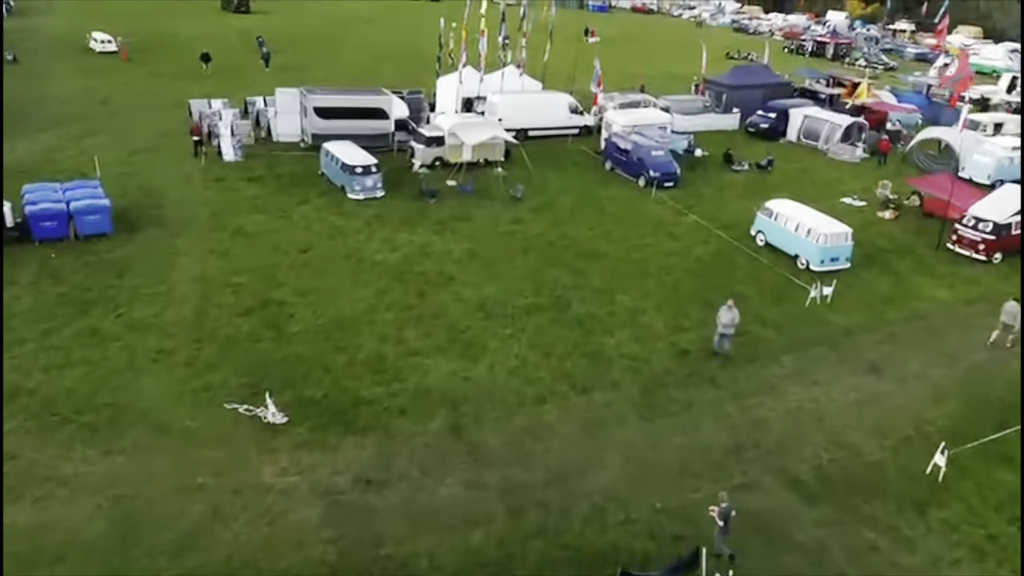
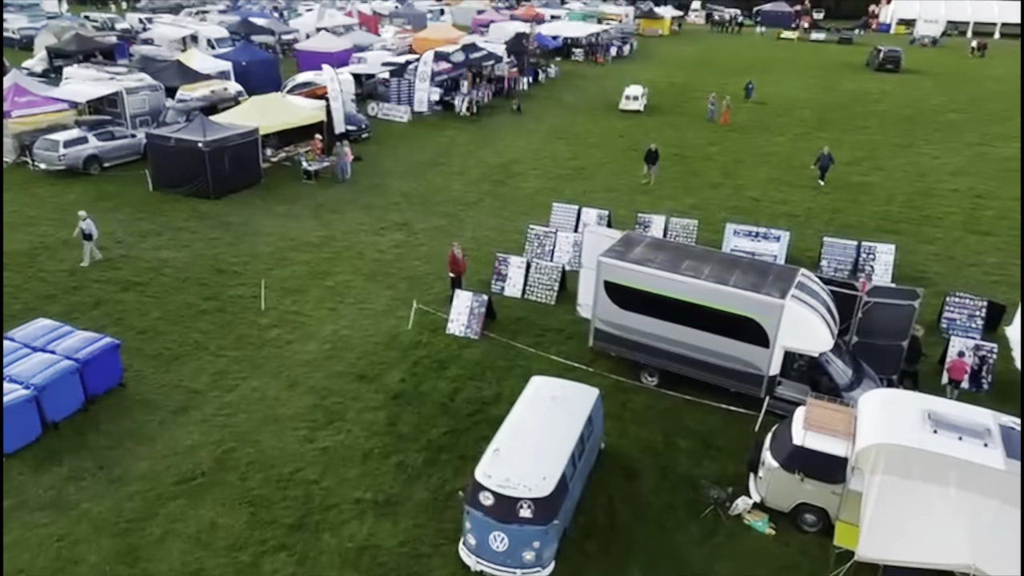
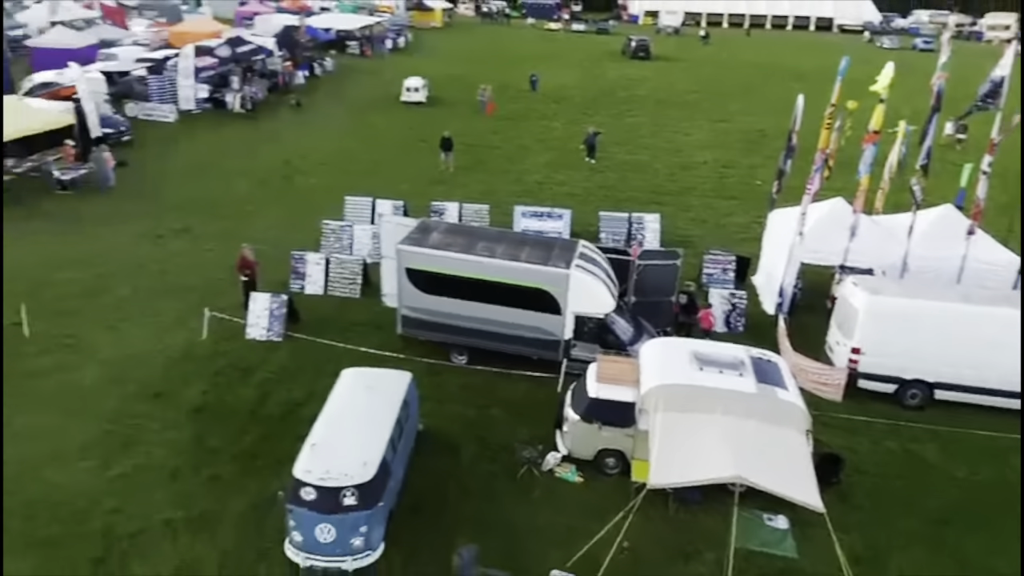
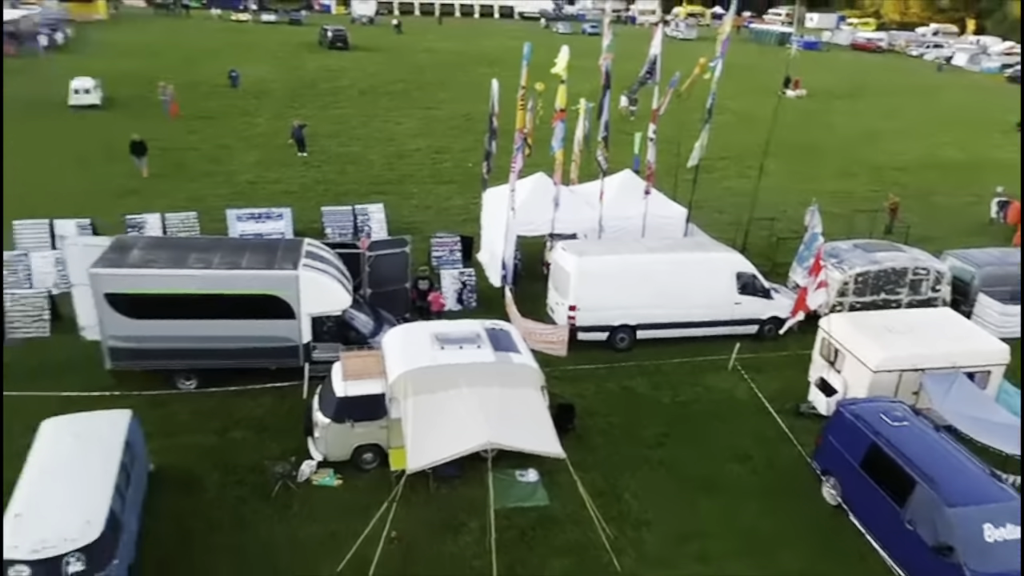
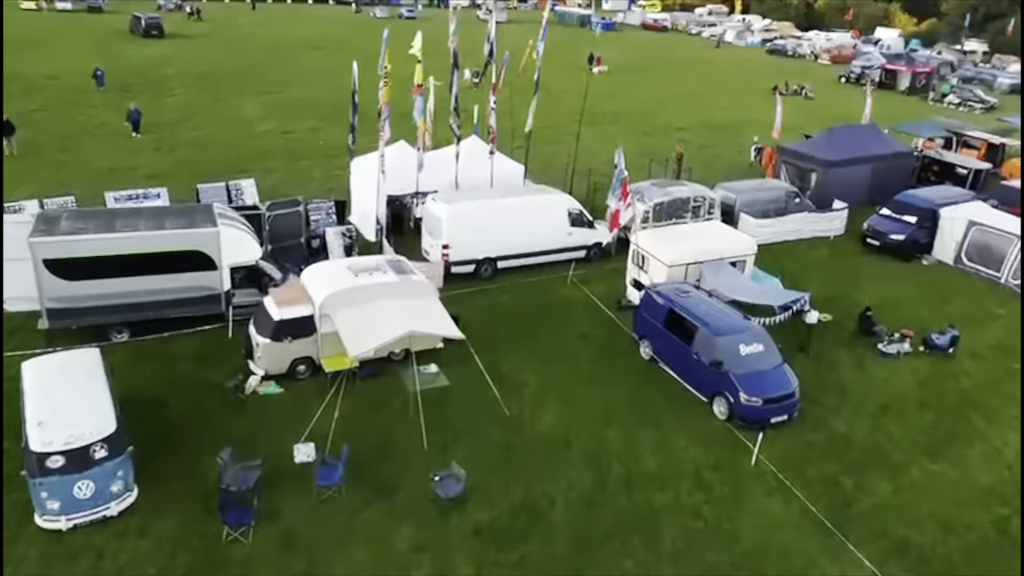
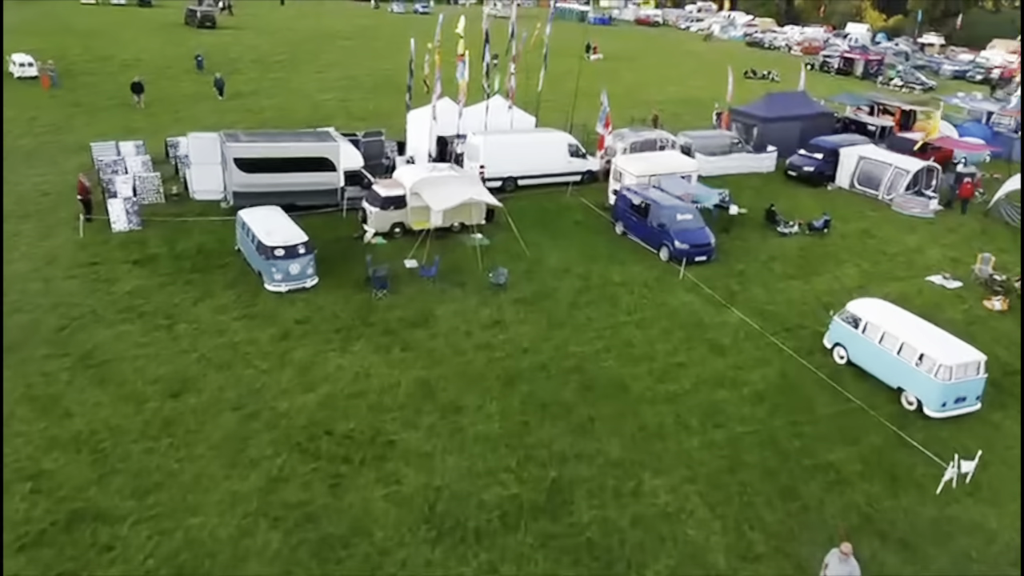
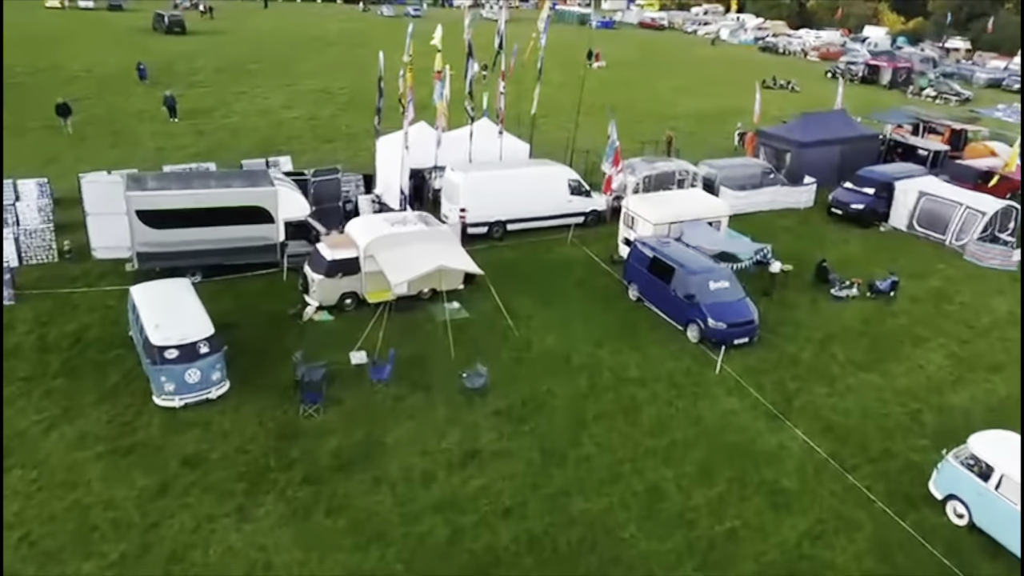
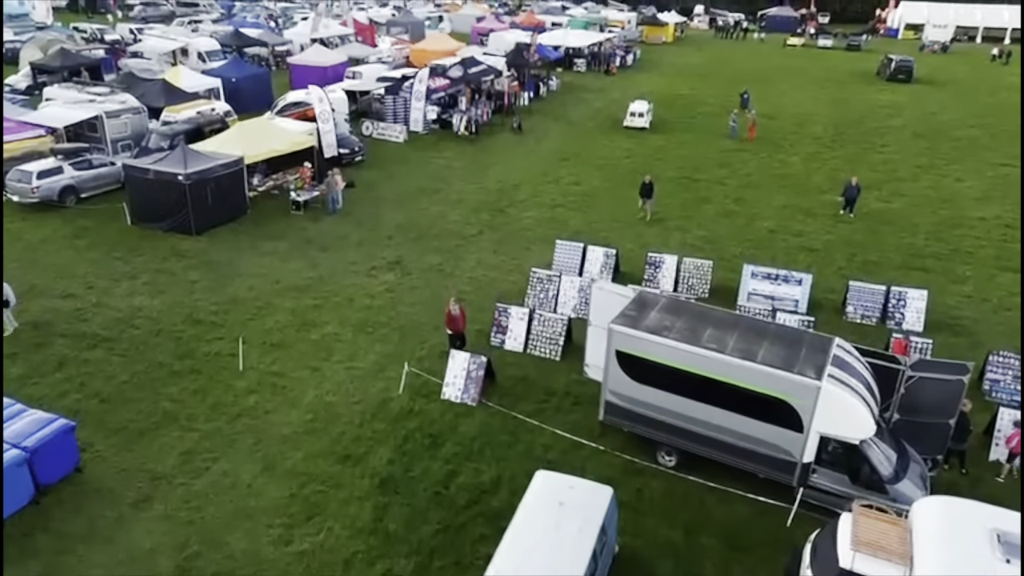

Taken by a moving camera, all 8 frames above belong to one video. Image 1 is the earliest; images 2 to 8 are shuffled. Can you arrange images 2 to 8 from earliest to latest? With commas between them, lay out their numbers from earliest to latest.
6, 7, 5, 4, 3, 2, 8
